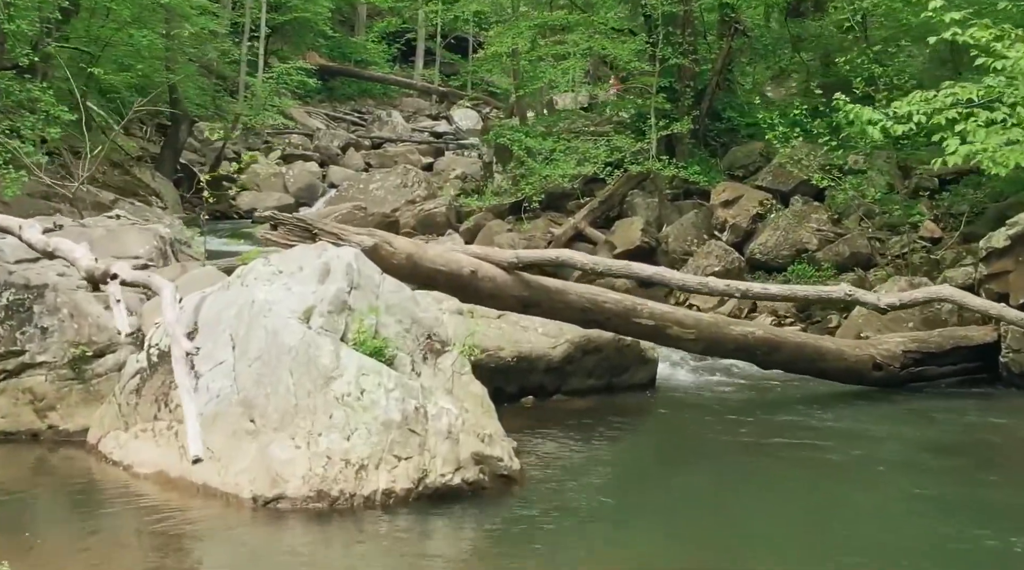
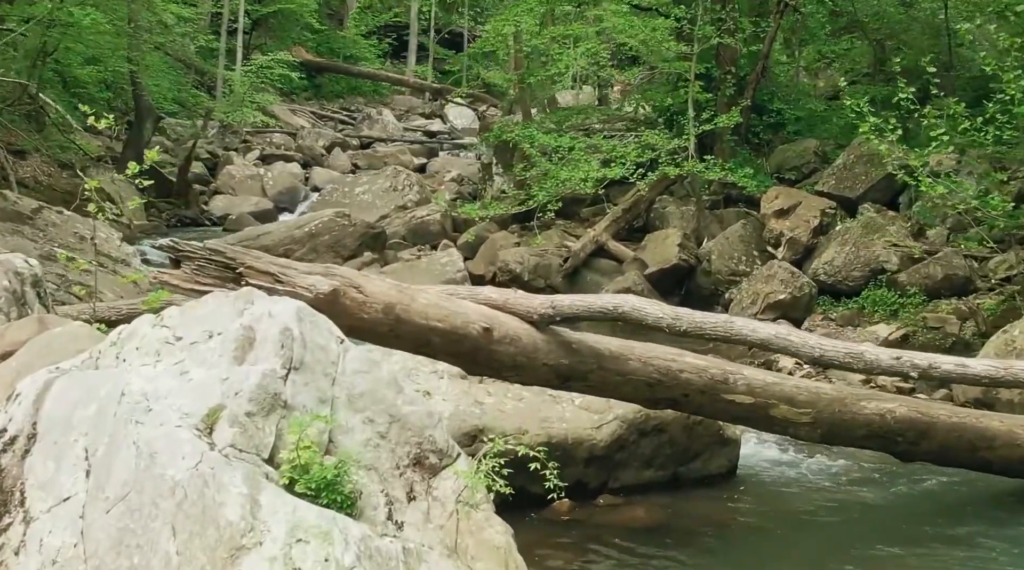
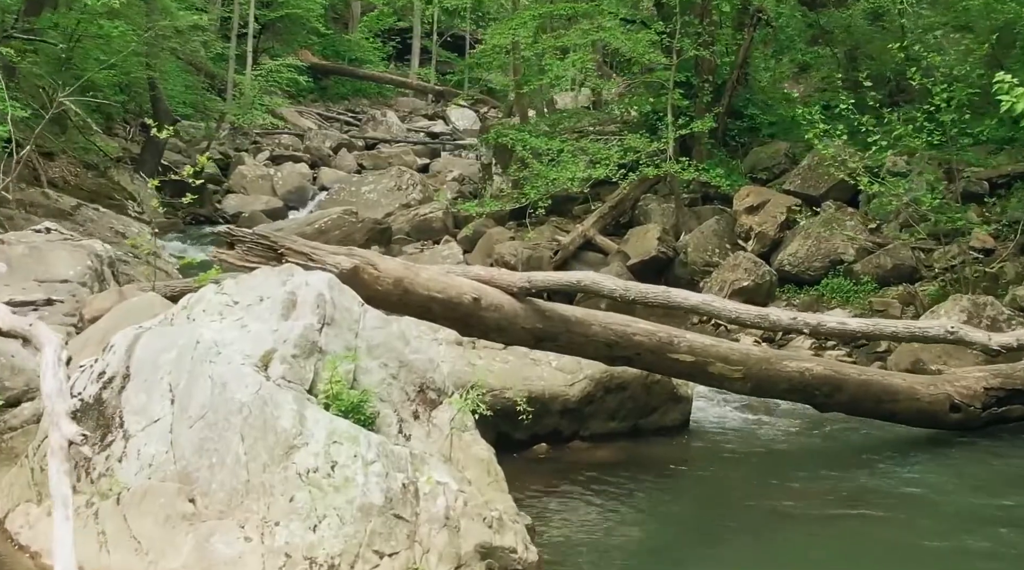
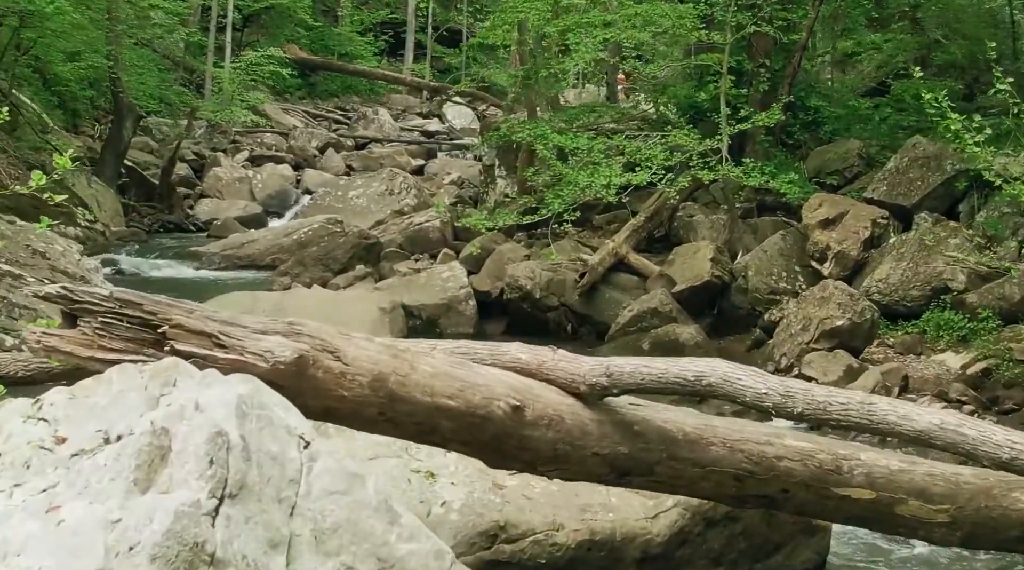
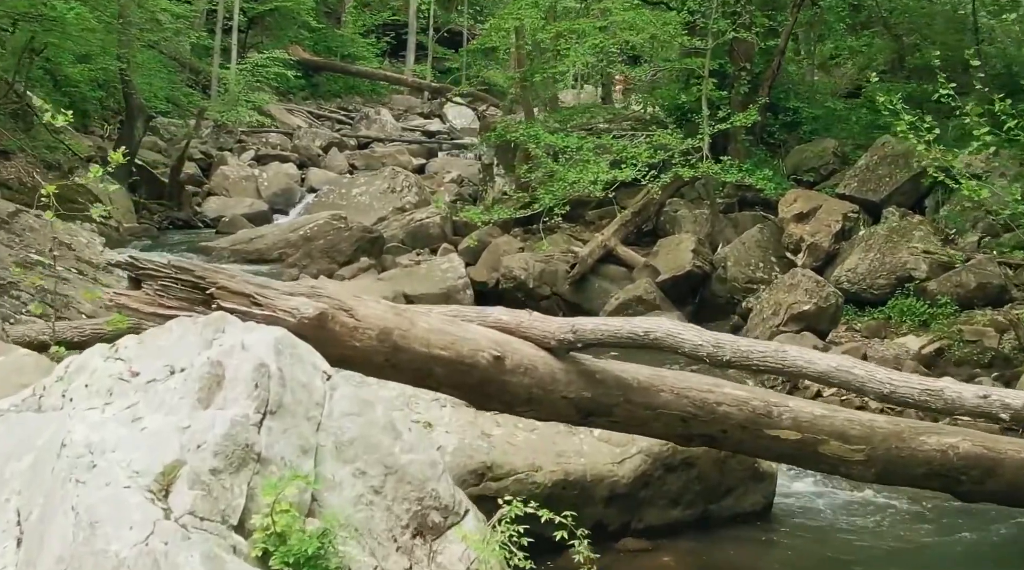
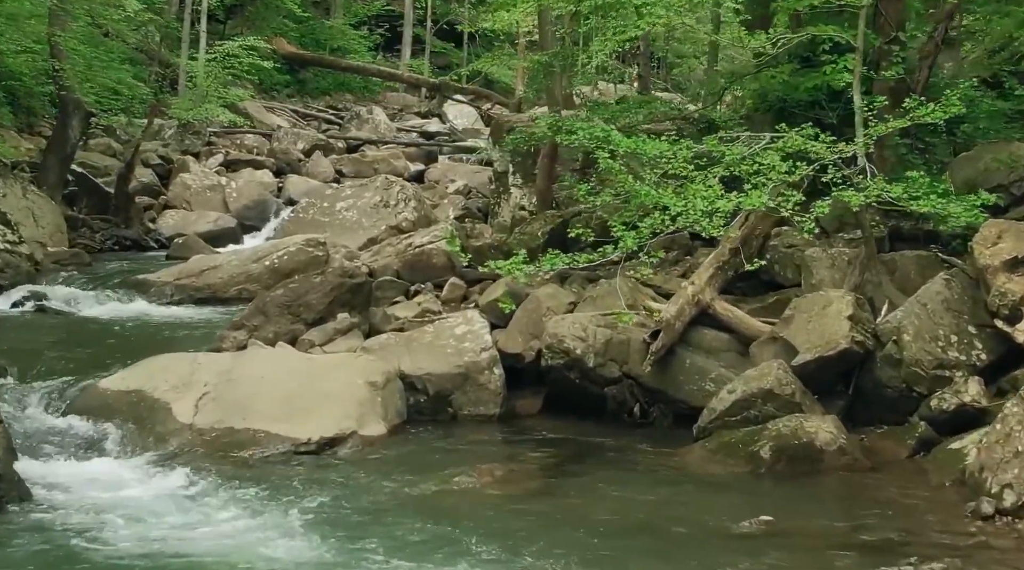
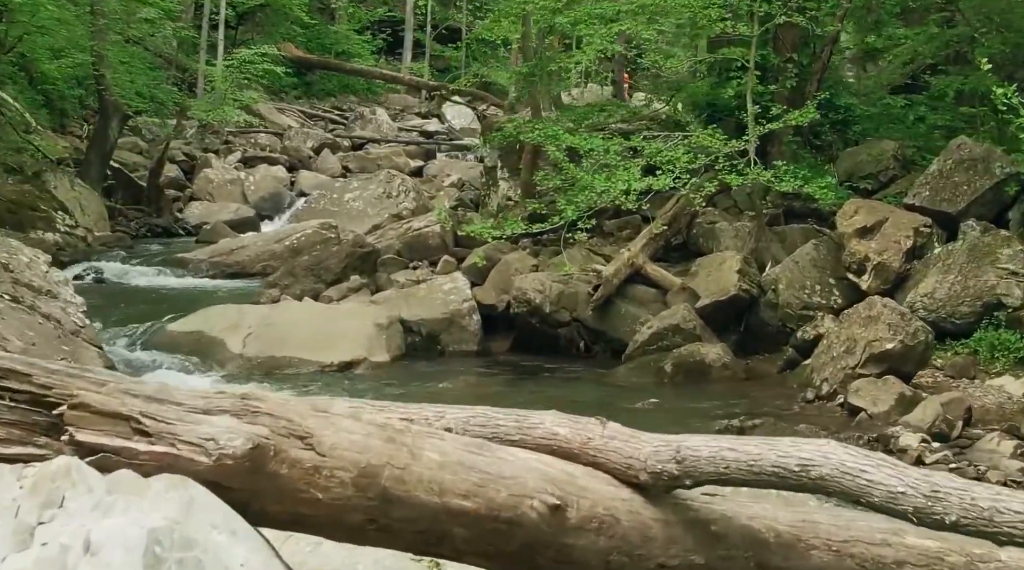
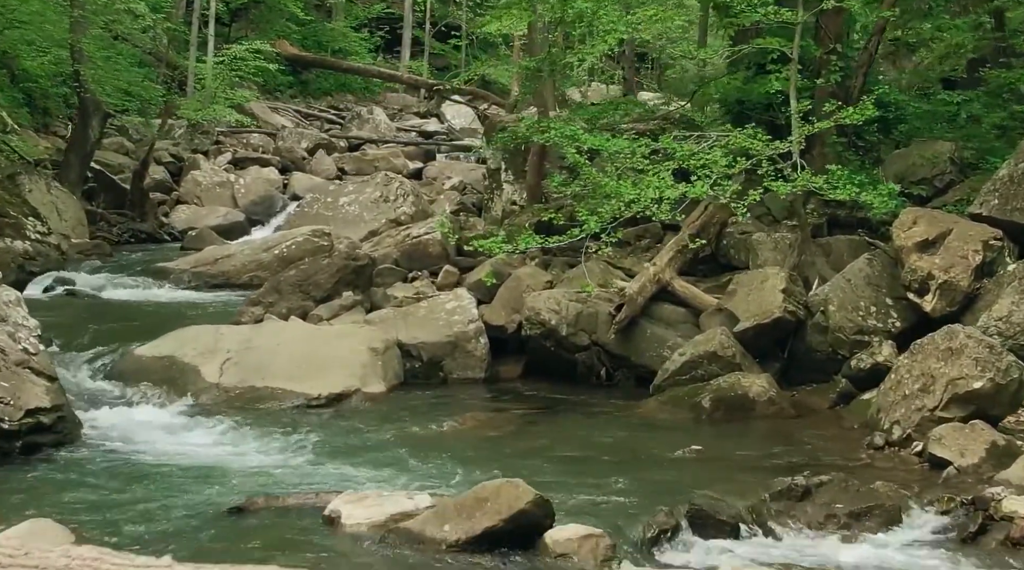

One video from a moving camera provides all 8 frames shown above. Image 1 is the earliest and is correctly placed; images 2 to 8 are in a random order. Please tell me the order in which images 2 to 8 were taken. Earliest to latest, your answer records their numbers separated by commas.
3, 2, 5, 4, 7, 8, 6
